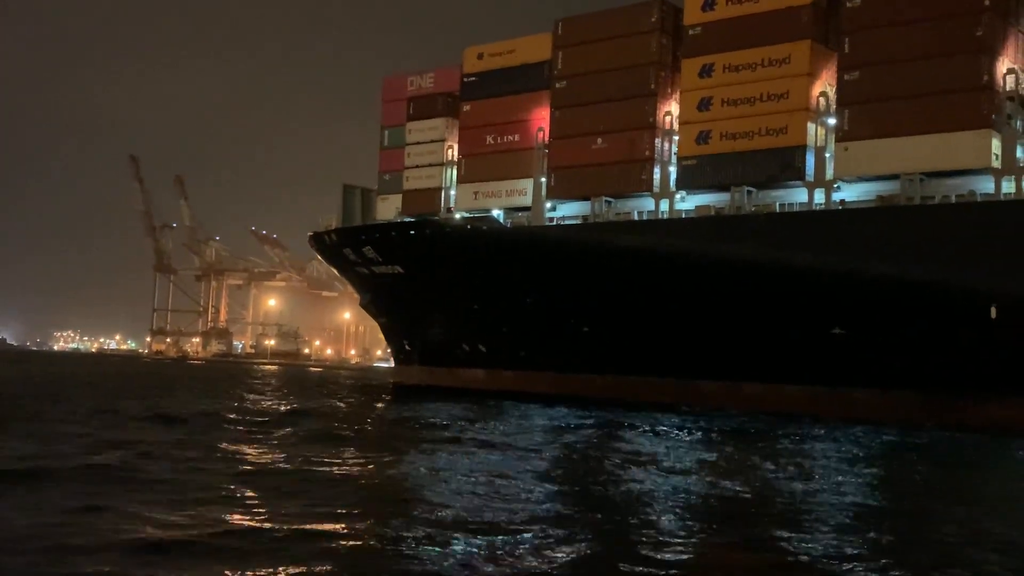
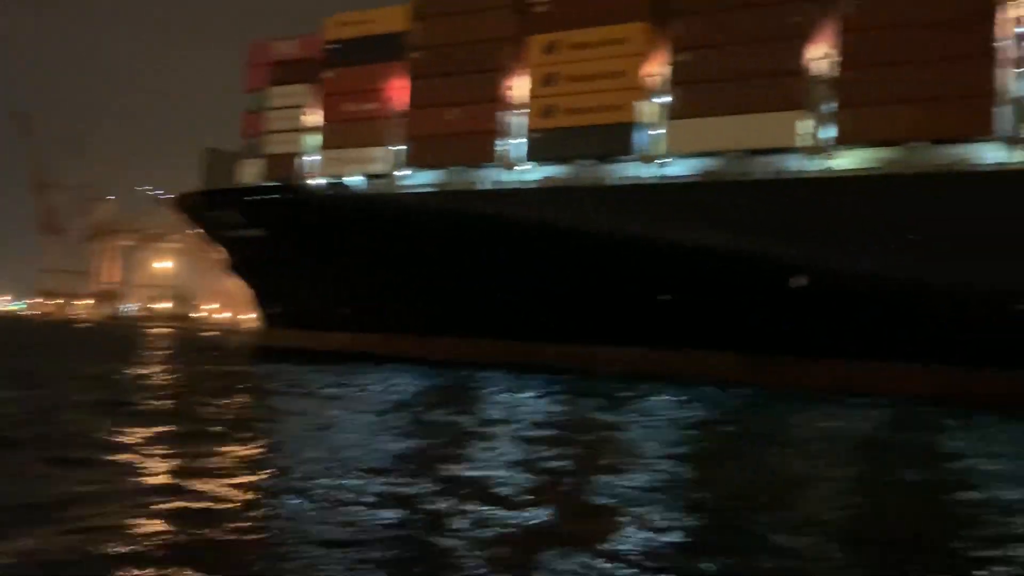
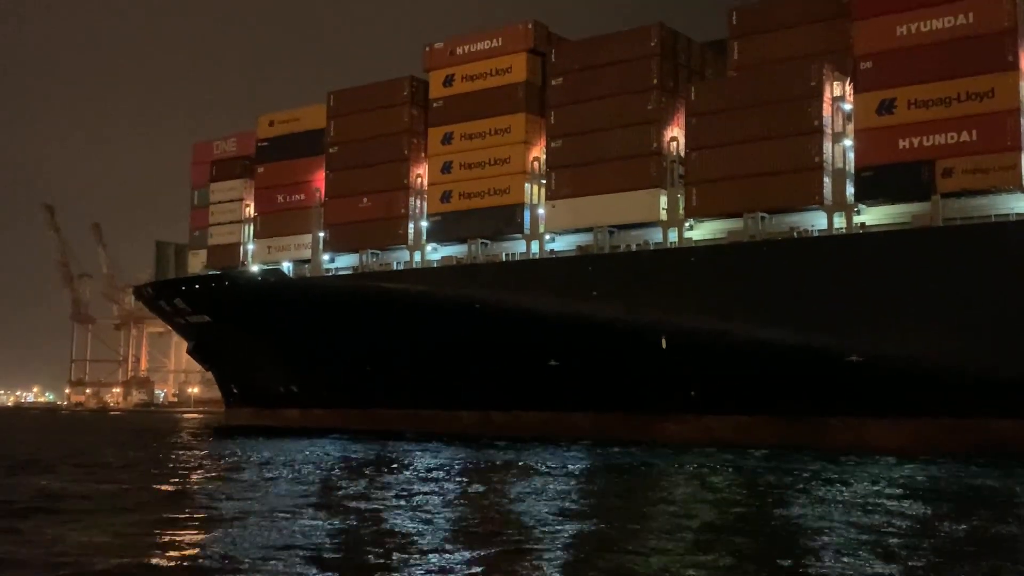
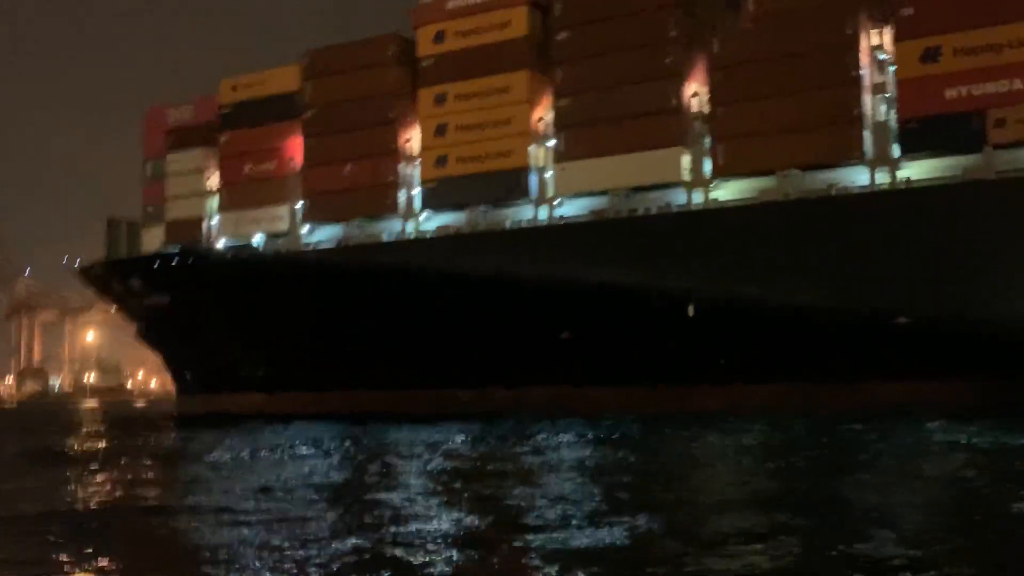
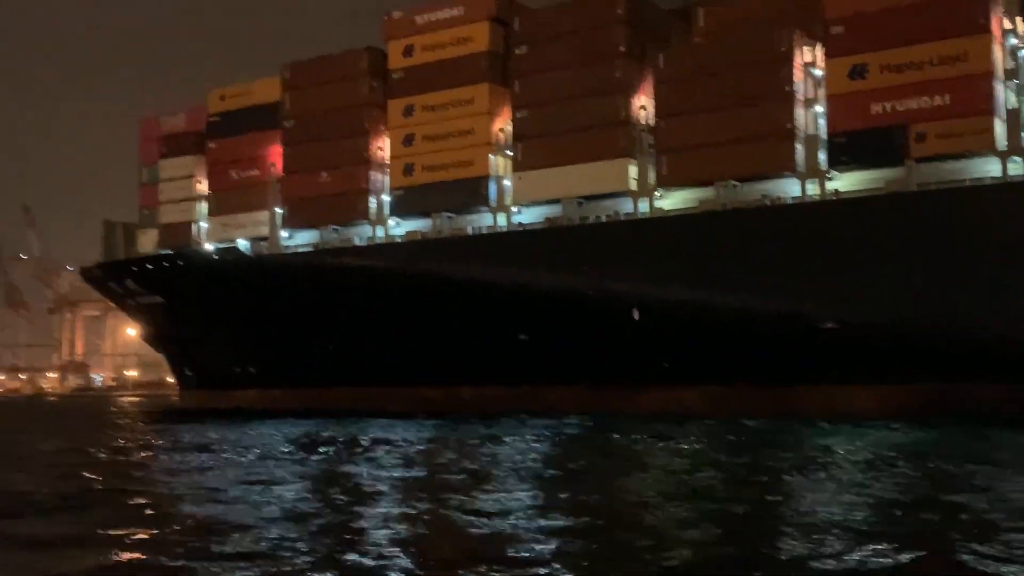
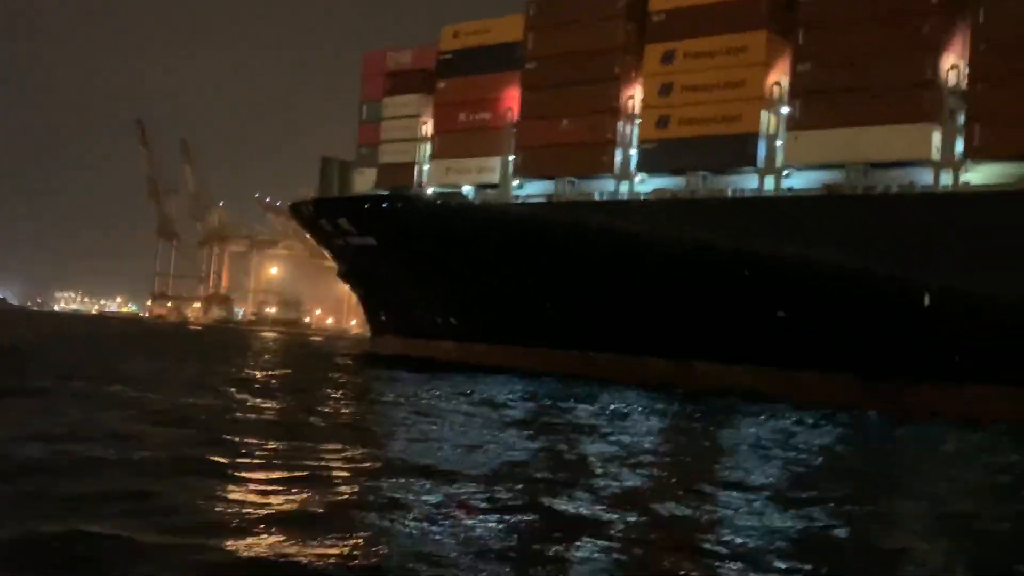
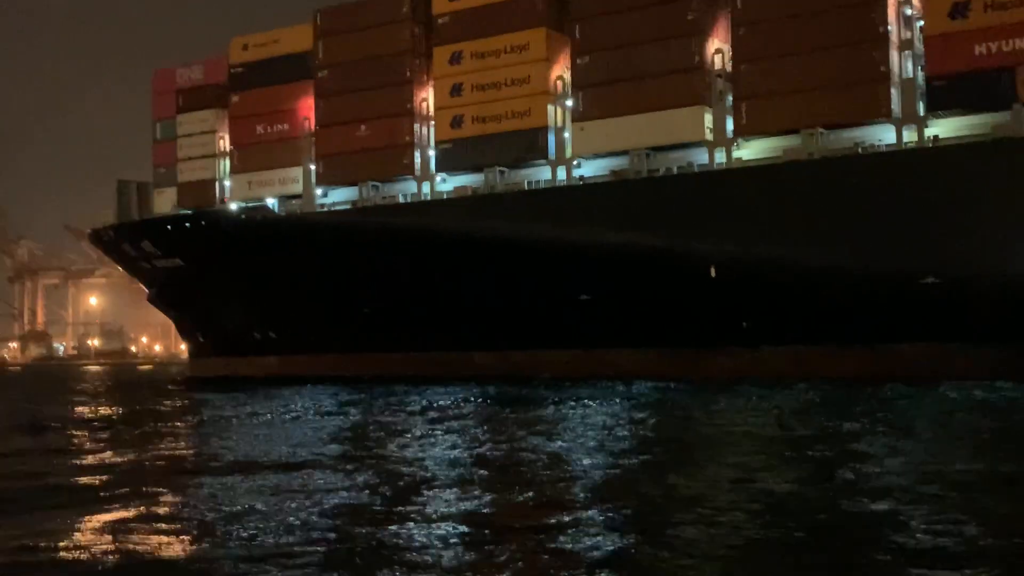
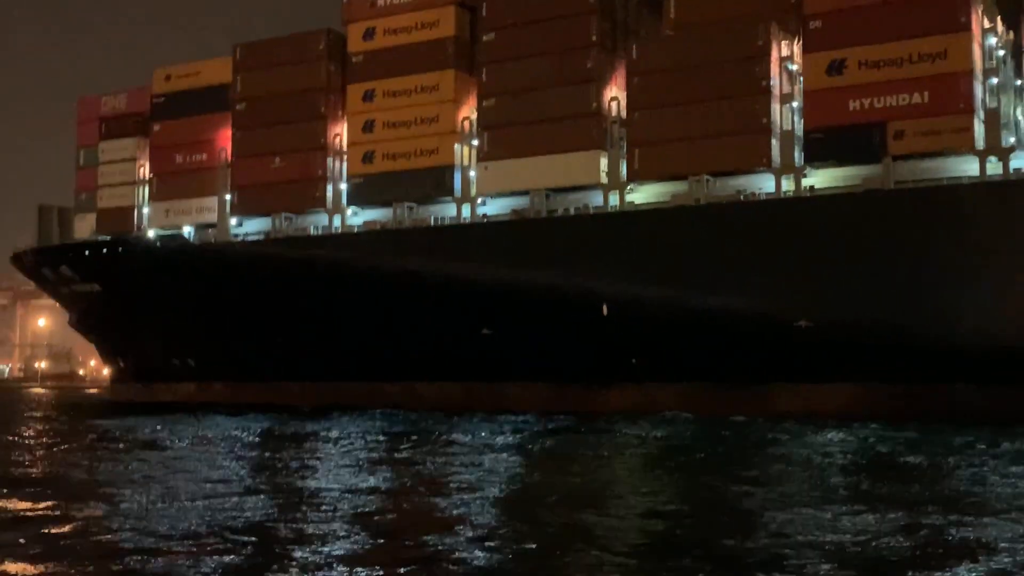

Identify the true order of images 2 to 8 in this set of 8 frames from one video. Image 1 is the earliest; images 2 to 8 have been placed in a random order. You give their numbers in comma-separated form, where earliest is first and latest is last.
6, 2, 7, 4, 8, 5, 3
